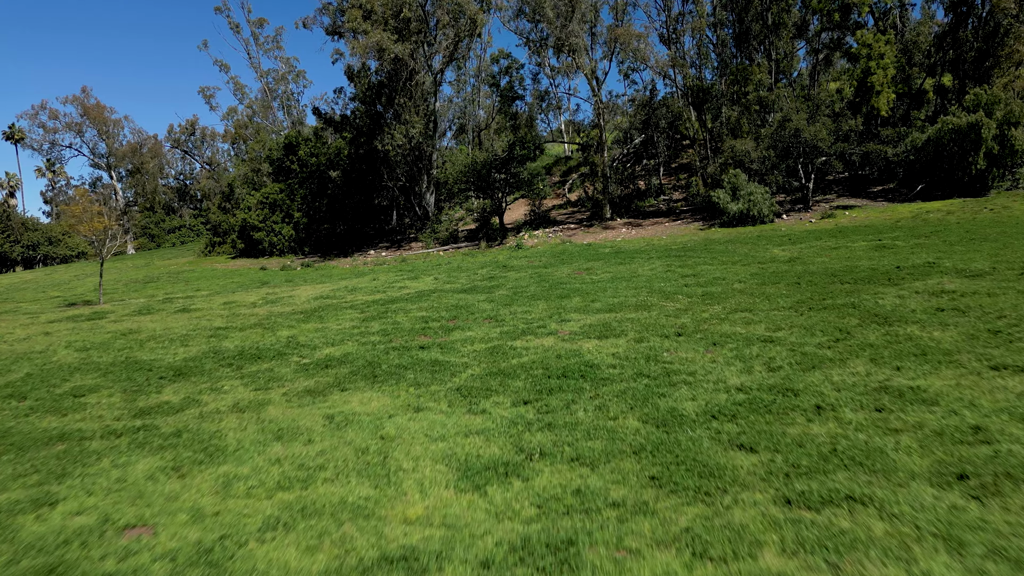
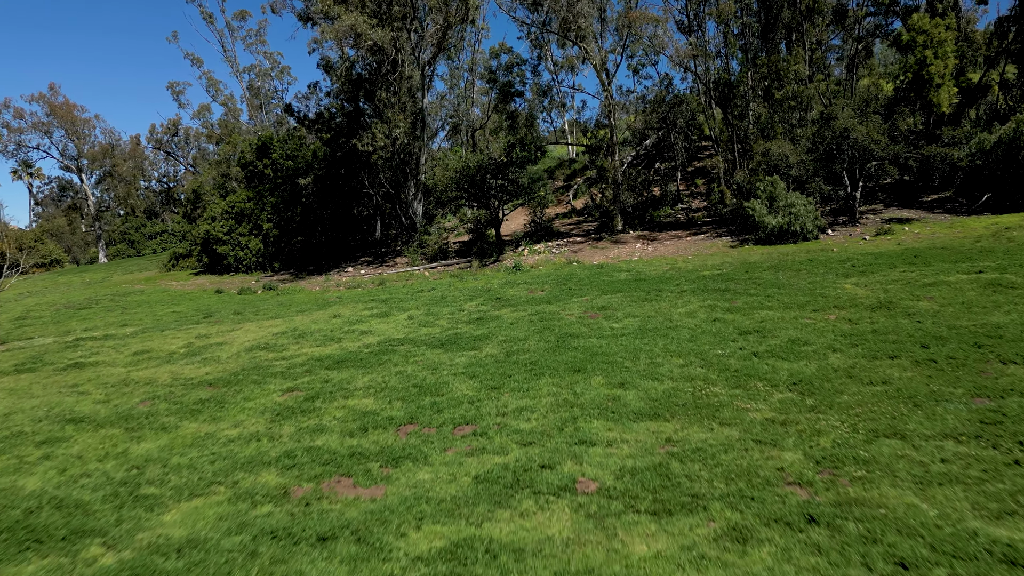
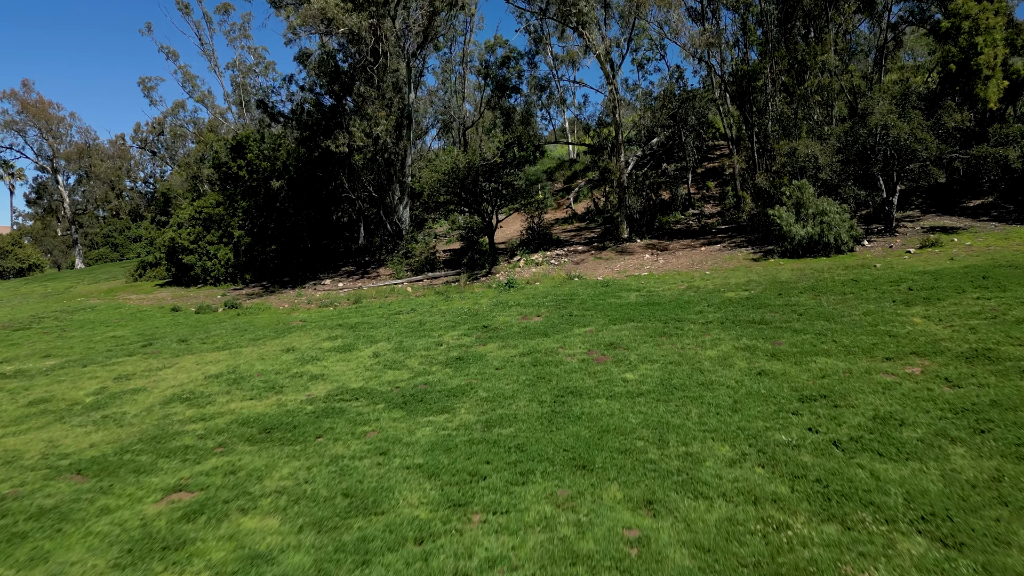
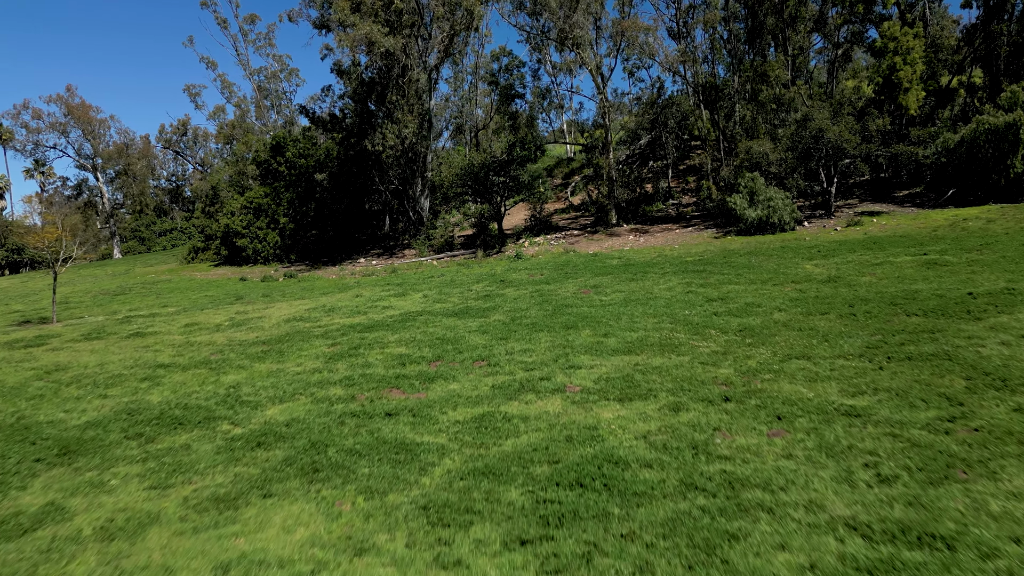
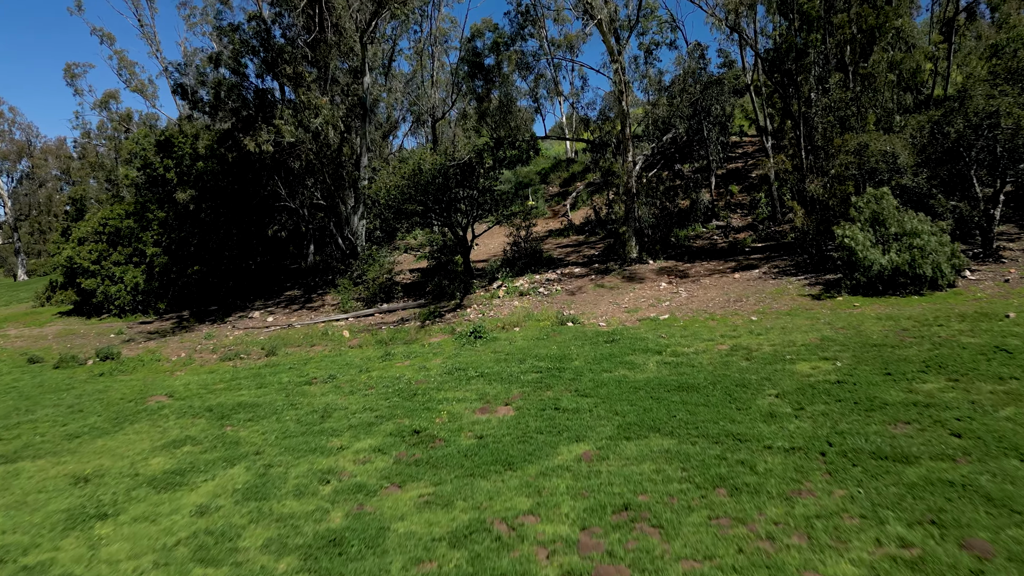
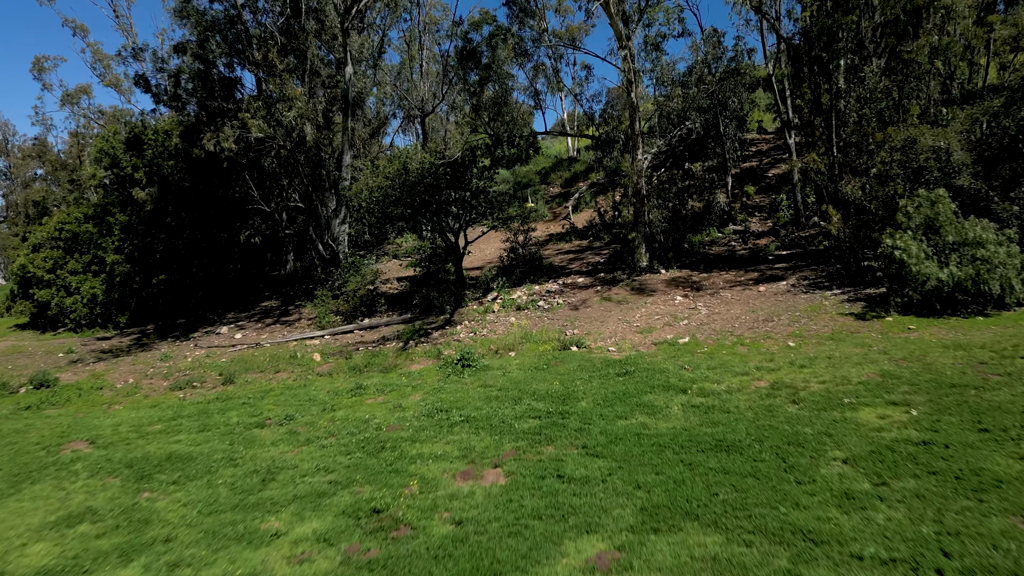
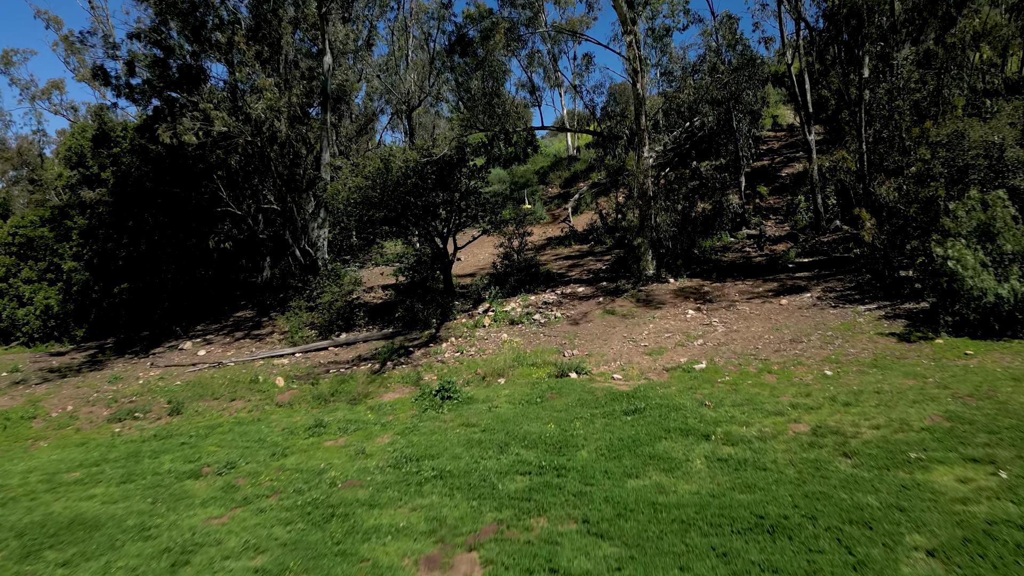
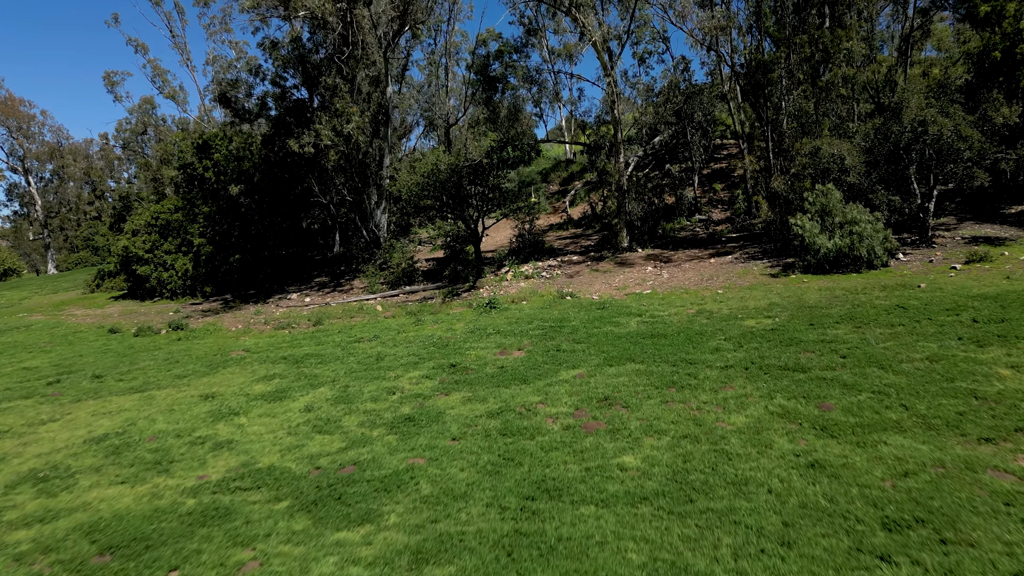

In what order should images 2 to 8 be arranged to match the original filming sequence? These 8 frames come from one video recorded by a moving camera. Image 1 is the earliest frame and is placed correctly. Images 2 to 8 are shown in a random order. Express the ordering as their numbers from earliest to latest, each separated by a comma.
4, 2, 3, 8, 5, 6, 7
